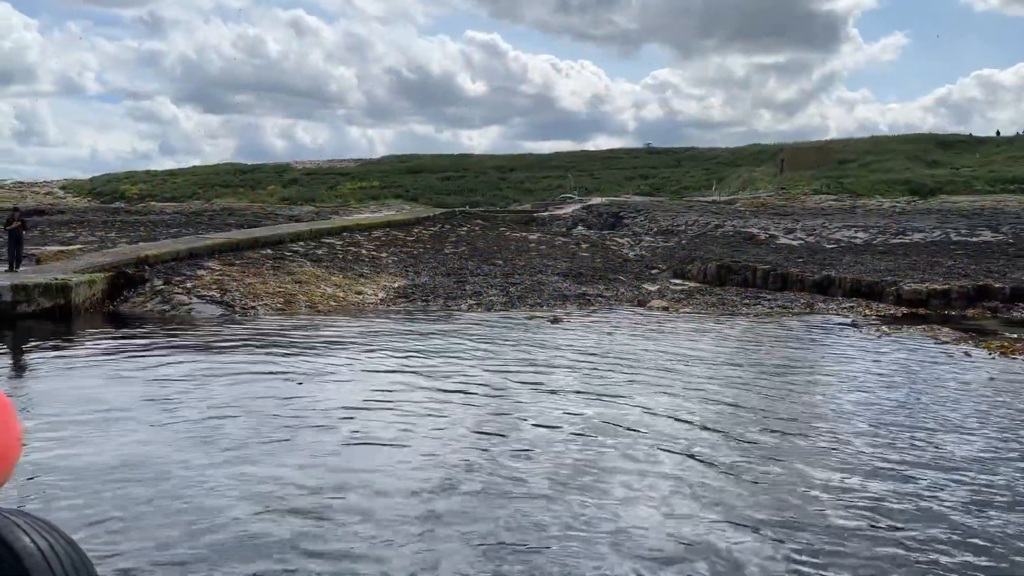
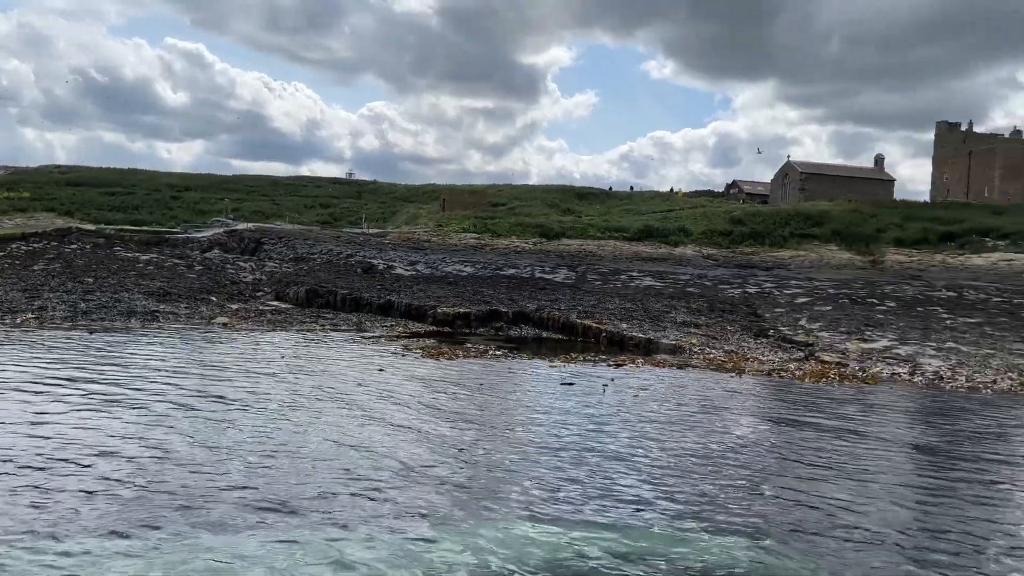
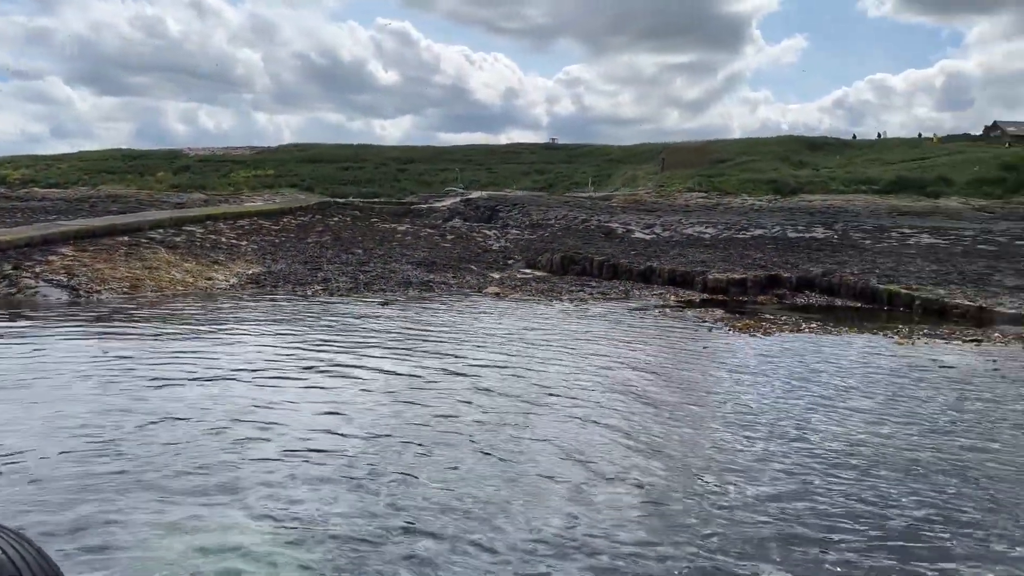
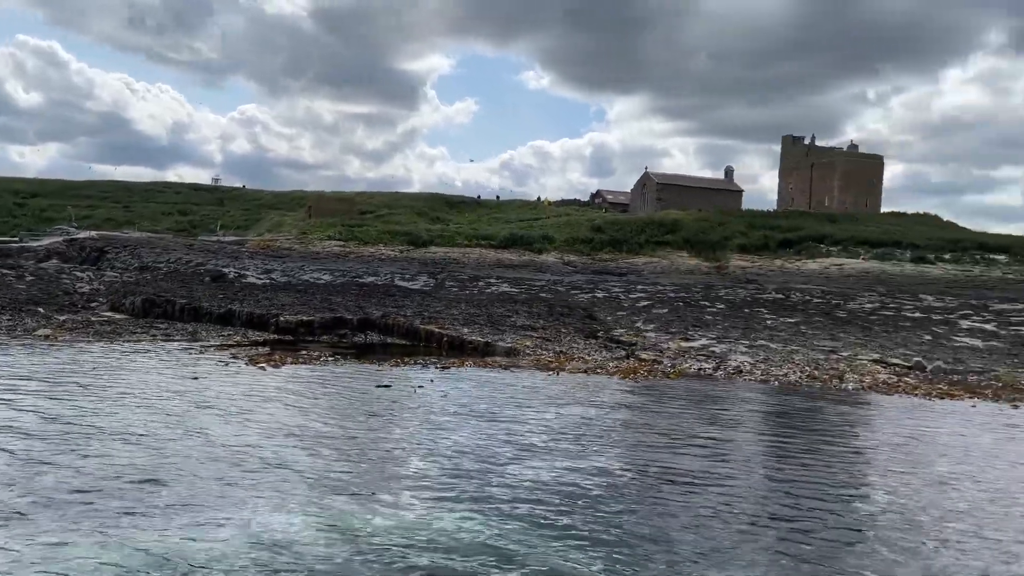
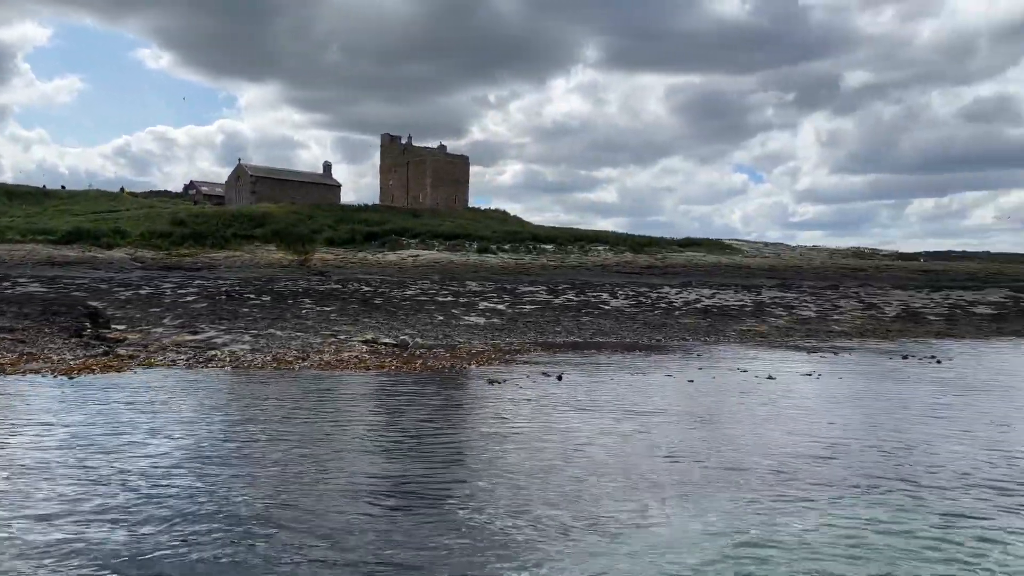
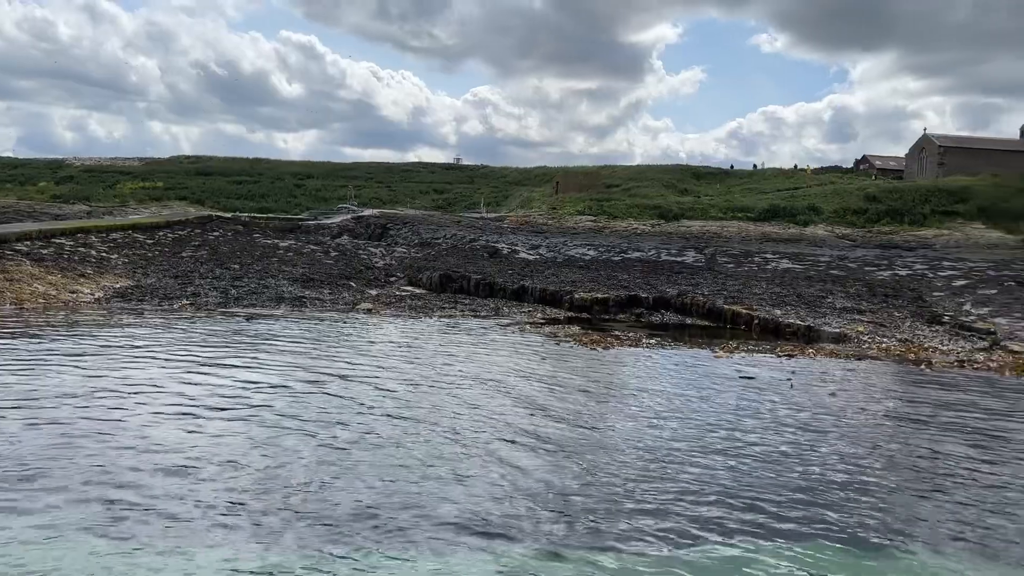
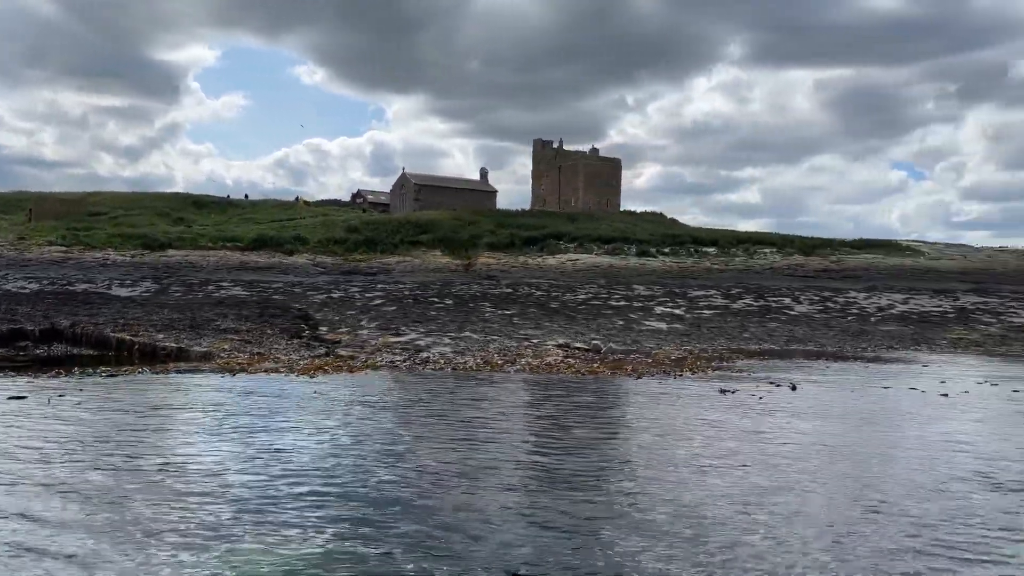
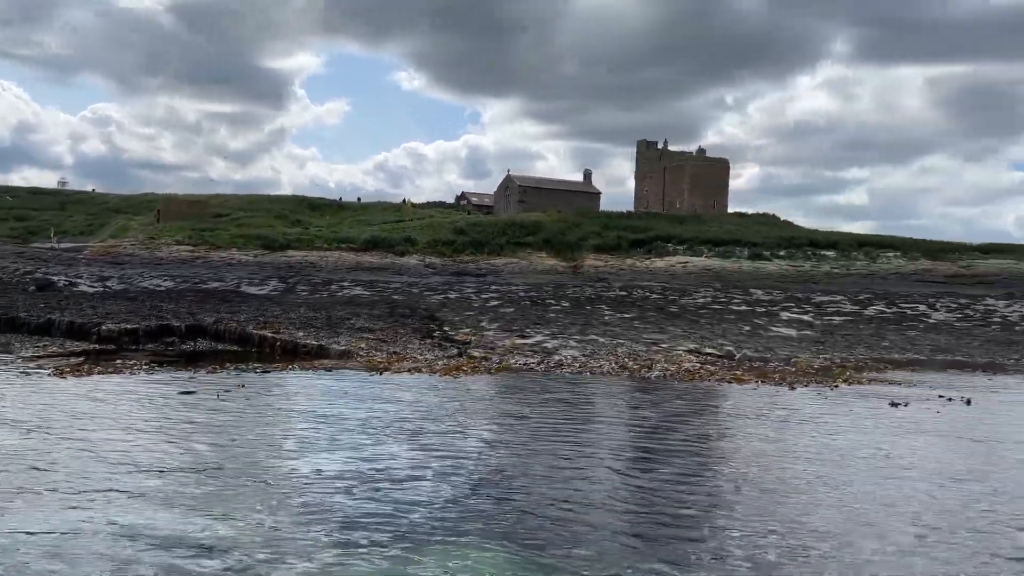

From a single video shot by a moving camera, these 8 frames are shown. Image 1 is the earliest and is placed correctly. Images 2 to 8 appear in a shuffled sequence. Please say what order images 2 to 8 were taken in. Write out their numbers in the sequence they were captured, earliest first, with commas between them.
3, 6, 2, 4, 8, 7, 5
